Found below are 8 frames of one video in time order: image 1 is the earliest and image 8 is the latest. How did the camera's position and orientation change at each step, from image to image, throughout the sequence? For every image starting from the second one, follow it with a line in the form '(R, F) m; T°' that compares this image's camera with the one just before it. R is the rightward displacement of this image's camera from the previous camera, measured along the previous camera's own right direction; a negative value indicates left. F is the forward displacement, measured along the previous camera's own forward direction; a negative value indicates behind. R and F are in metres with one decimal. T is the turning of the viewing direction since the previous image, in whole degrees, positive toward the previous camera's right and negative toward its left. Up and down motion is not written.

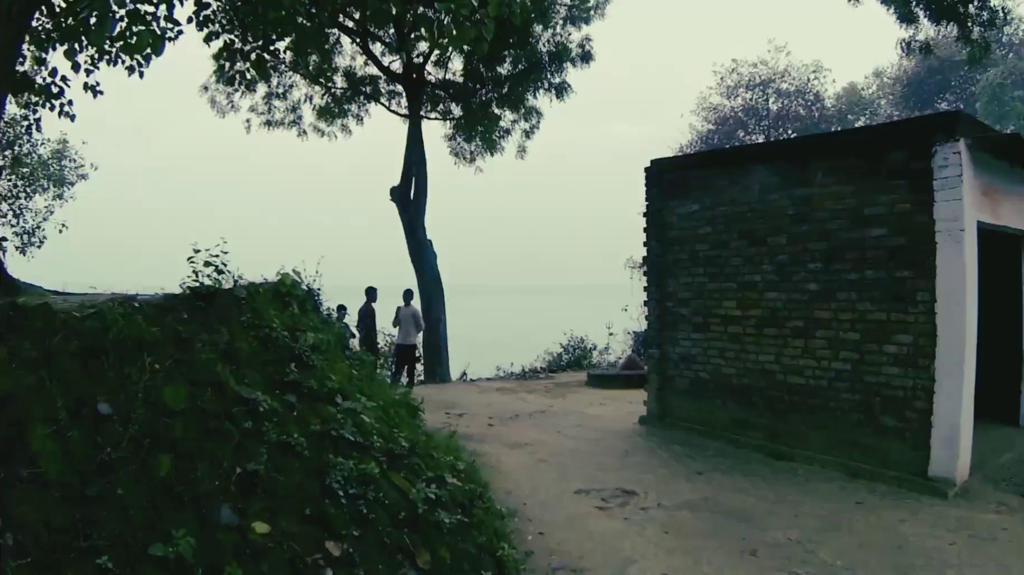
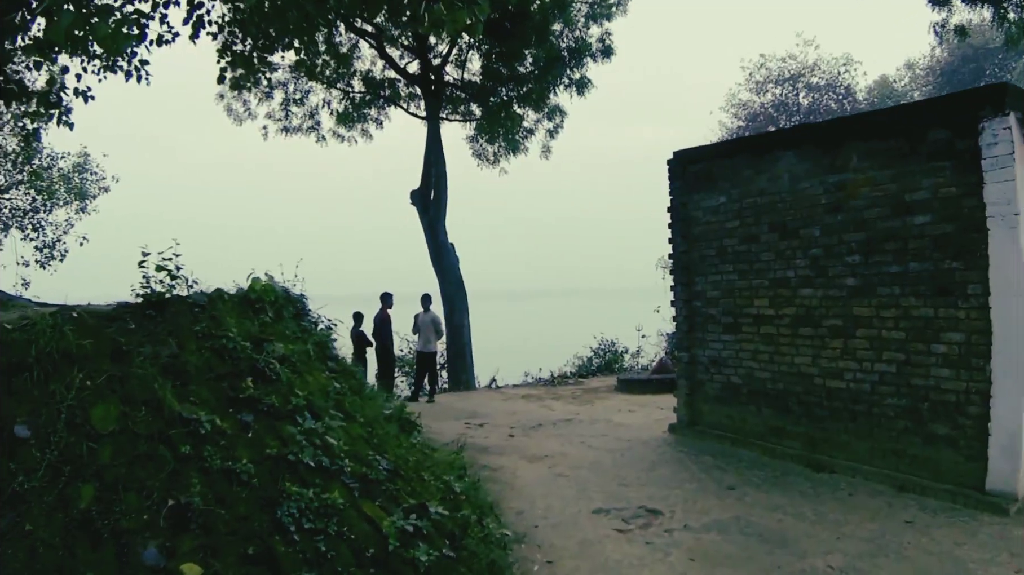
(+0.2, +0.5) m; -3°
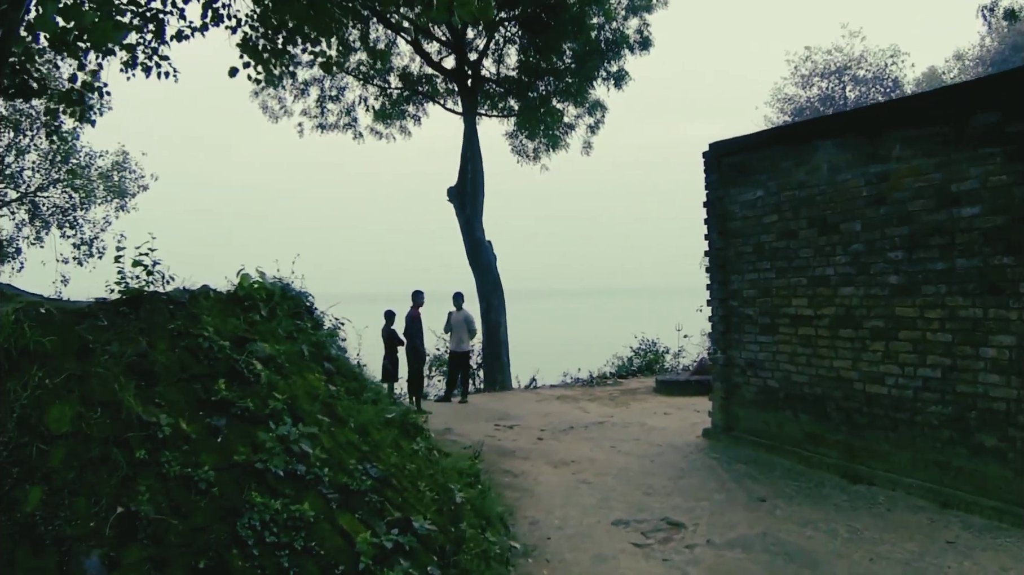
(+0.3, +0.3) m; -4°
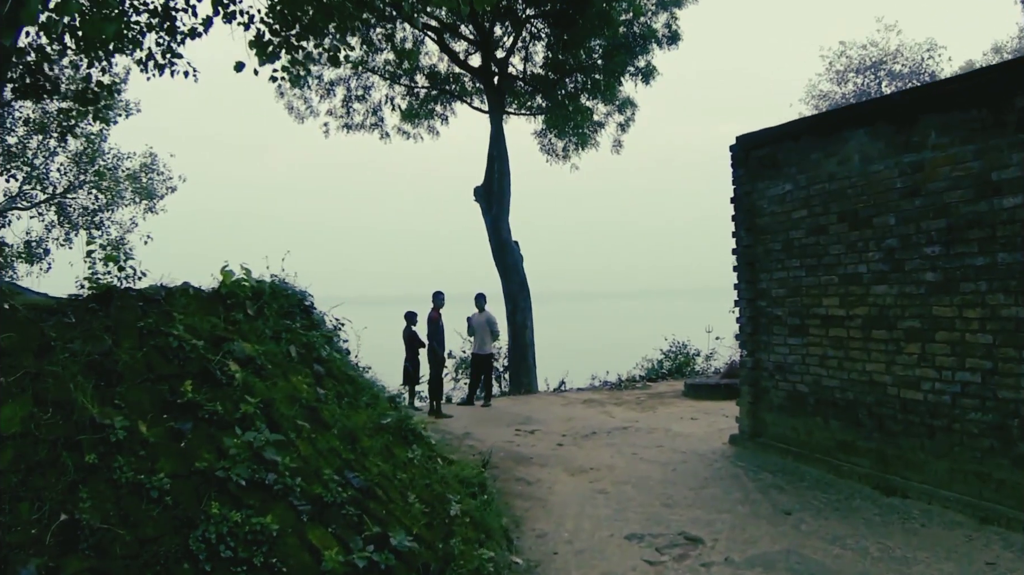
(+0.2, +0.3) m; -3°
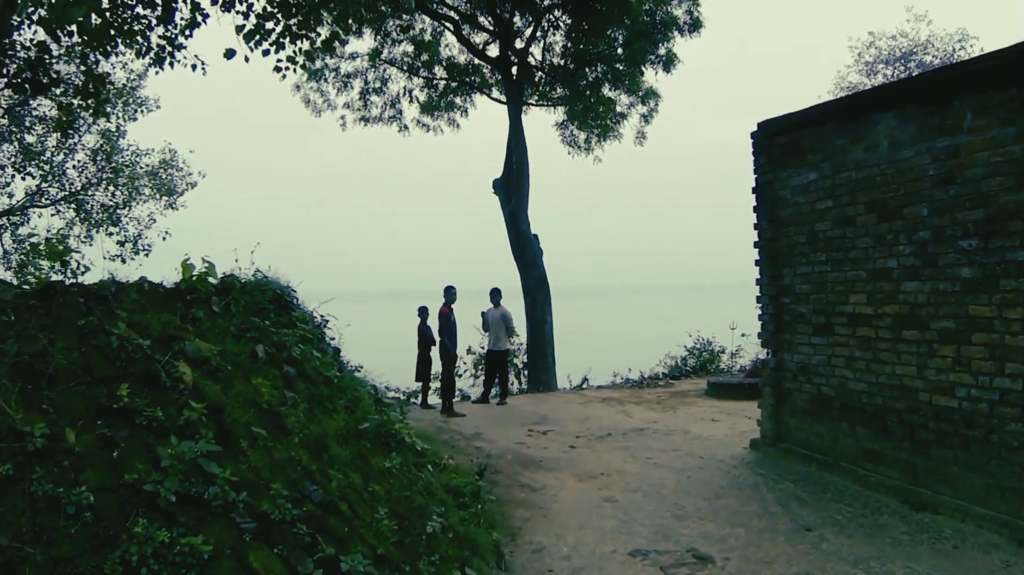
(+0.2, +0.4) m; -2°
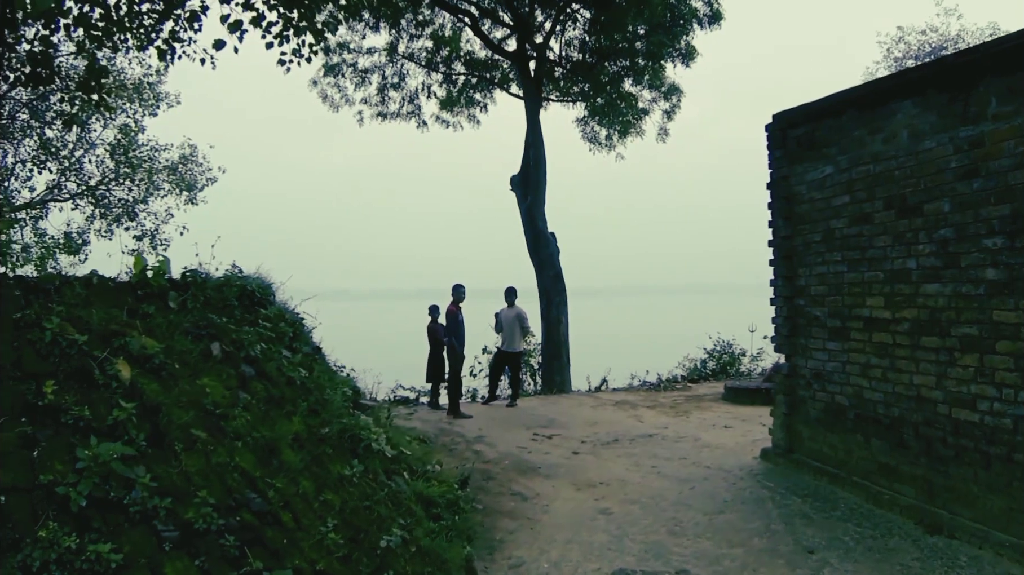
(+0.3, +0.4) m; -2°
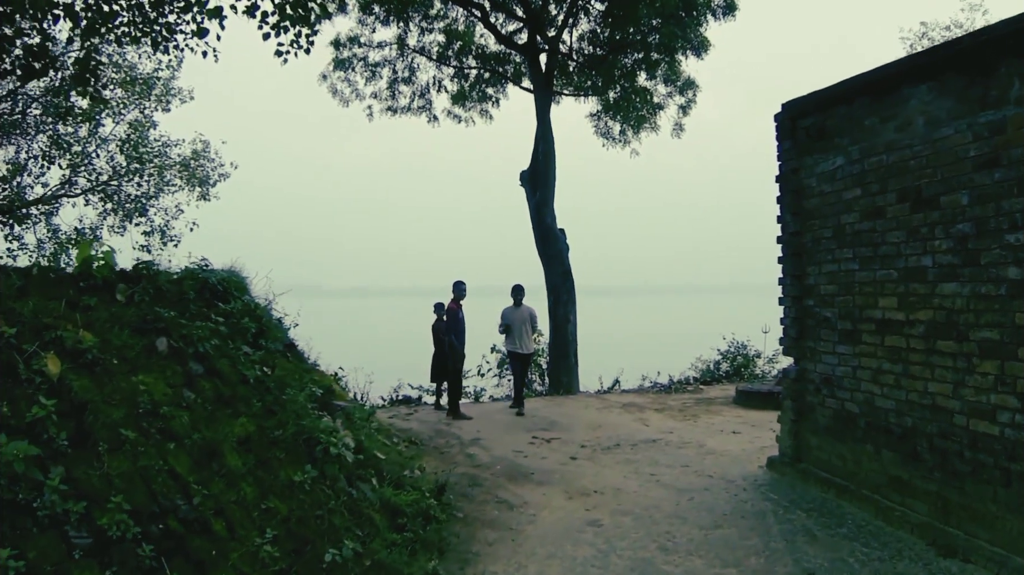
(+0.3, +0.4) m; -2°
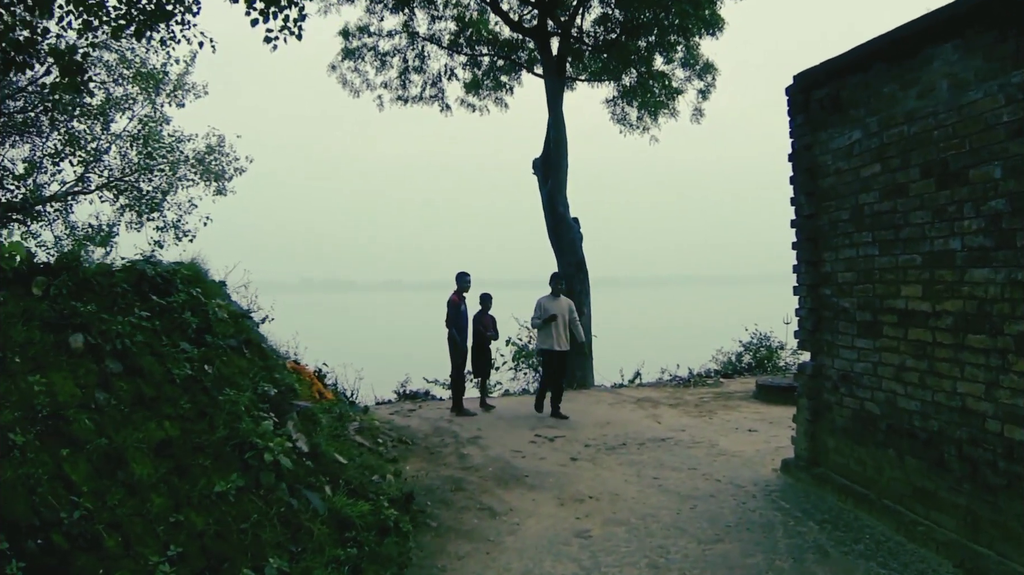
(+0.4, +0.5) m; -2°
